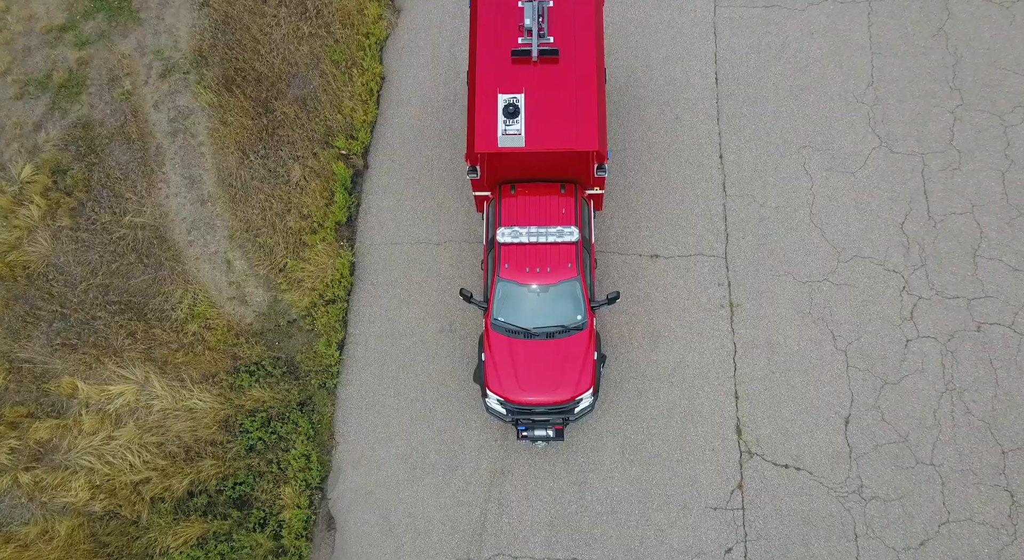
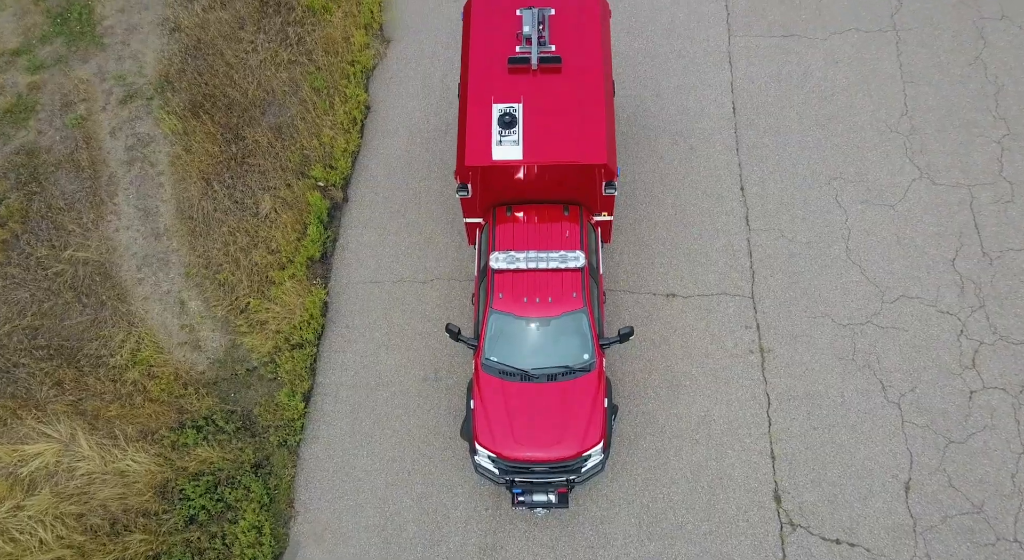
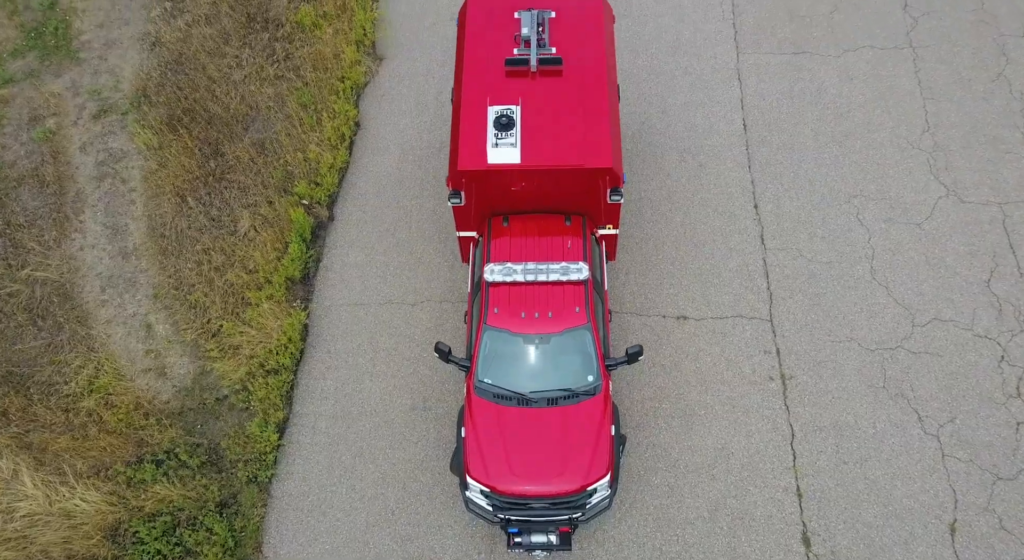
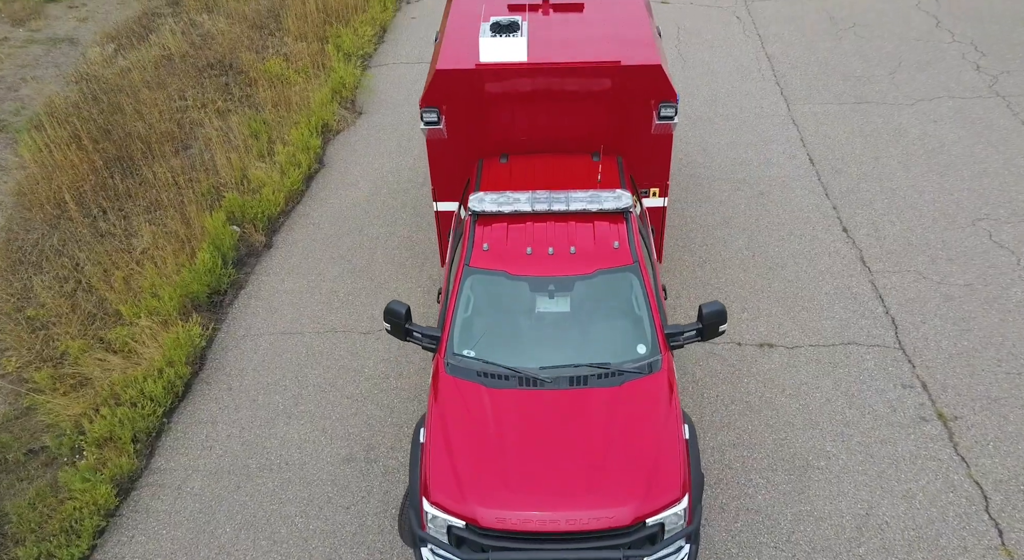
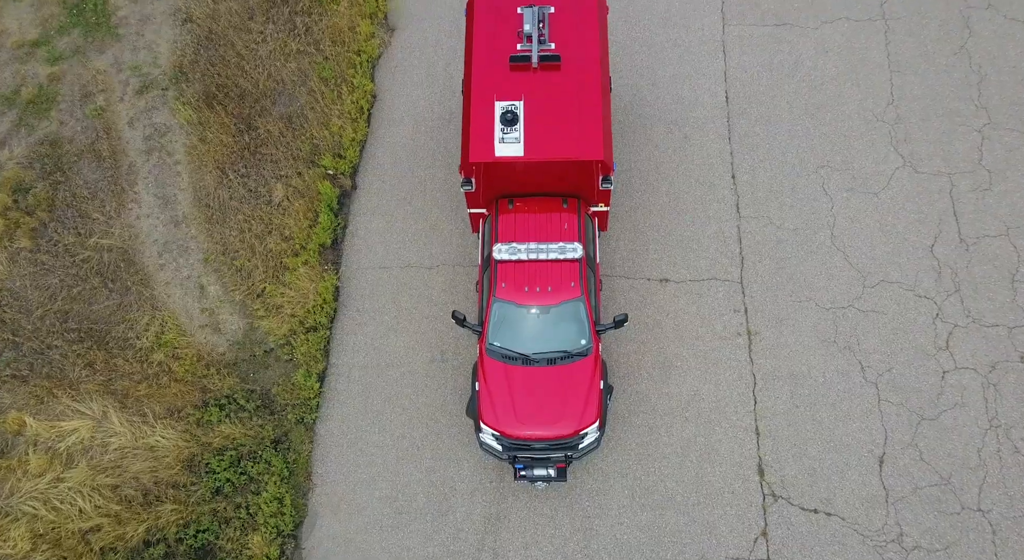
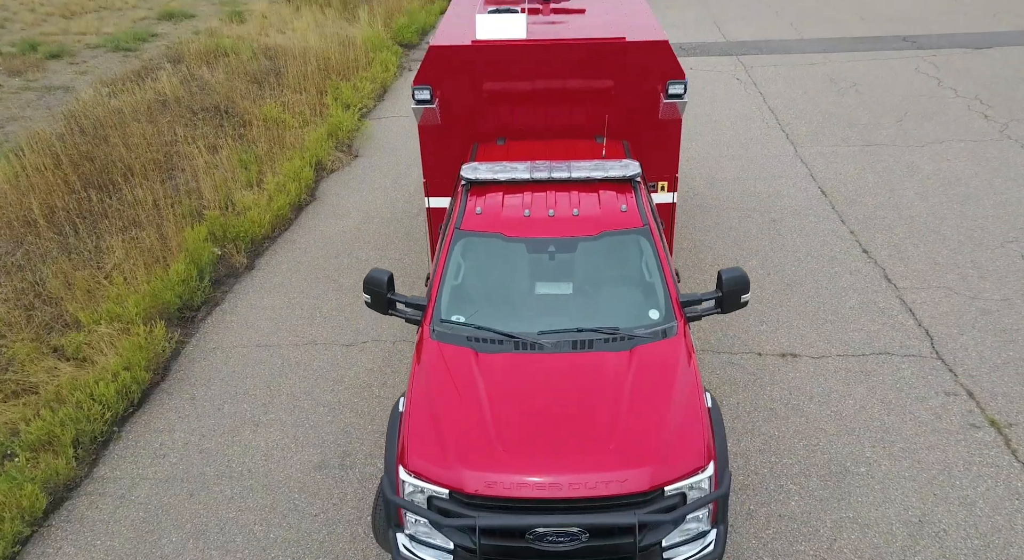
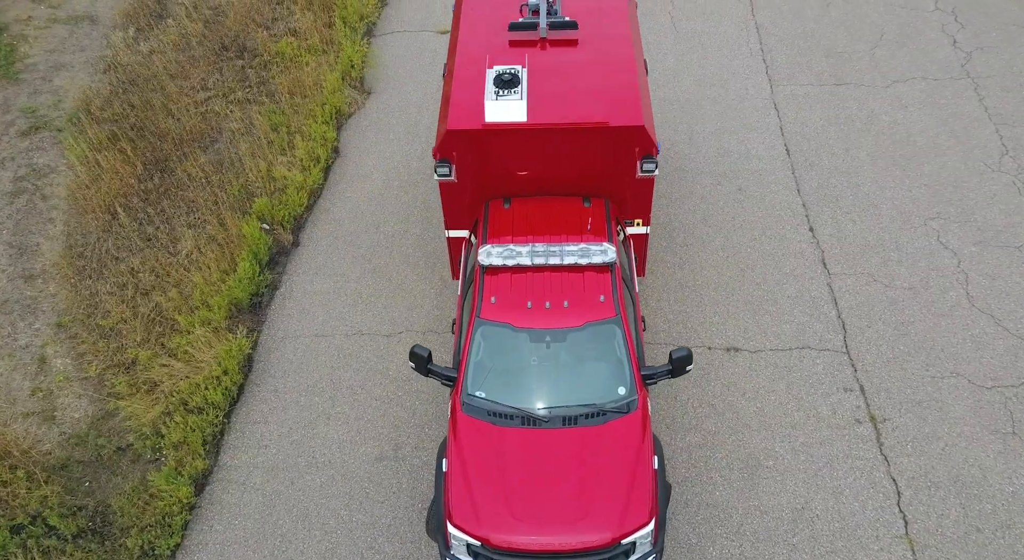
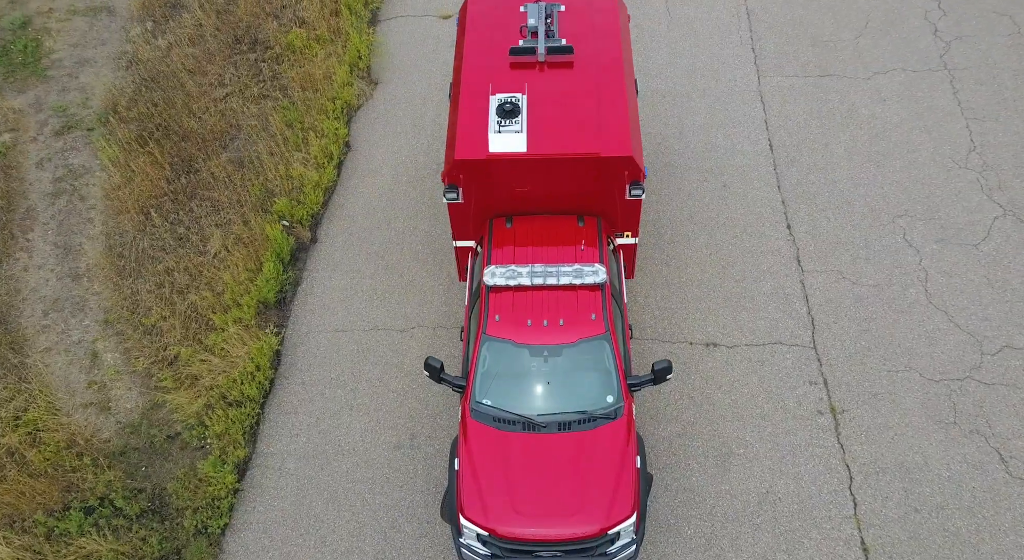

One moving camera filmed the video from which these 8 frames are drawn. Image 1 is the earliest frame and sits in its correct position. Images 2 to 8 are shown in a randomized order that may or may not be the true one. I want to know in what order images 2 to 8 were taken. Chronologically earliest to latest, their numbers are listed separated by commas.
5, 2, 3, 8, 7, 4, 6
